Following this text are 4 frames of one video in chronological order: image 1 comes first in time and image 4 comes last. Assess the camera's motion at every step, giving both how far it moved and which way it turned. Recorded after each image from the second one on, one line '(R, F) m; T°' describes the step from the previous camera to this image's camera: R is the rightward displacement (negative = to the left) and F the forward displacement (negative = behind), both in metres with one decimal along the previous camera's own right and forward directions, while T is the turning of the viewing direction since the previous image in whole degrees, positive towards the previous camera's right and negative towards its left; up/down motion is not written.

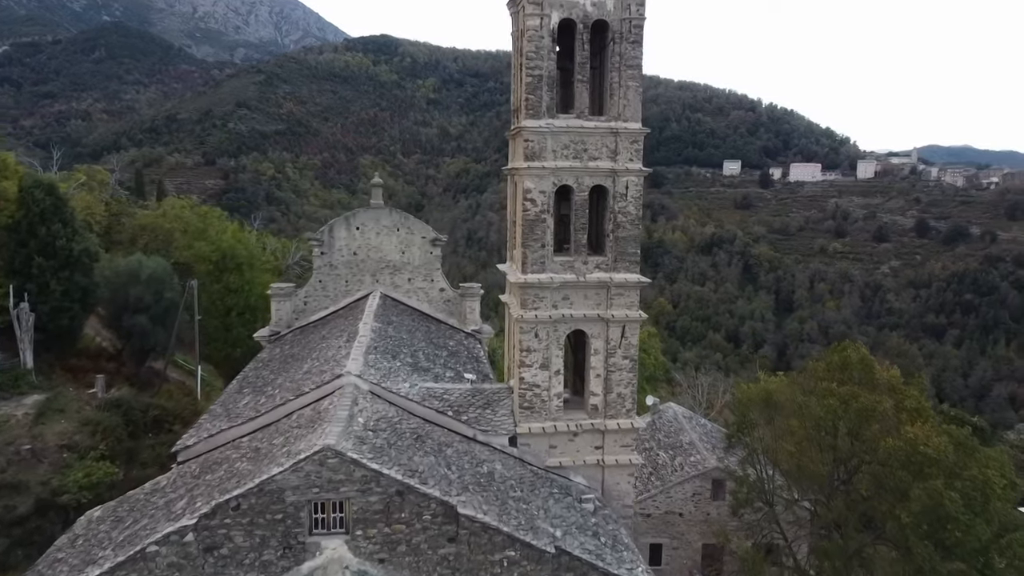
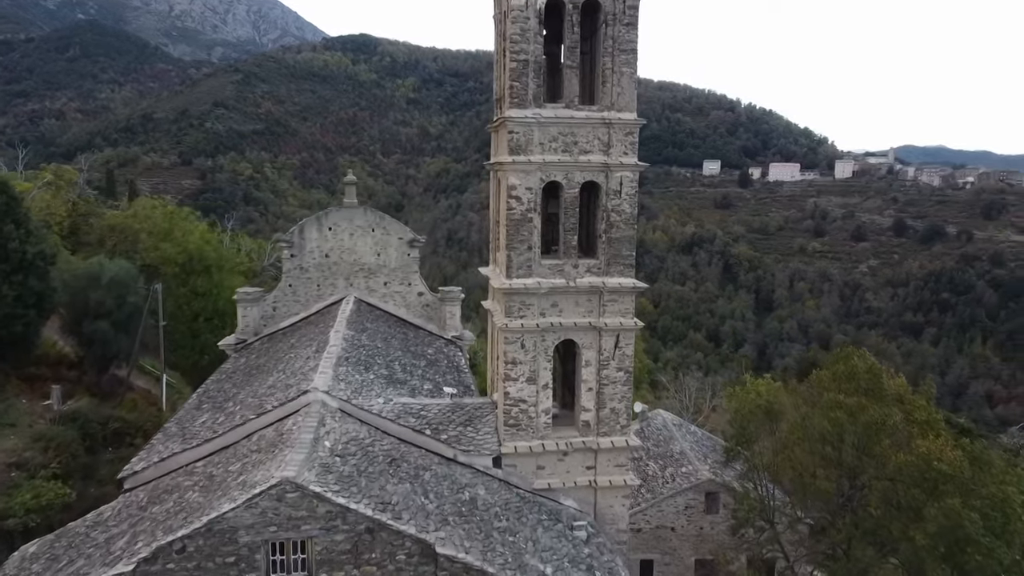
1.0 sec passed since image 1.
(0.0, +0.9) m; +2°
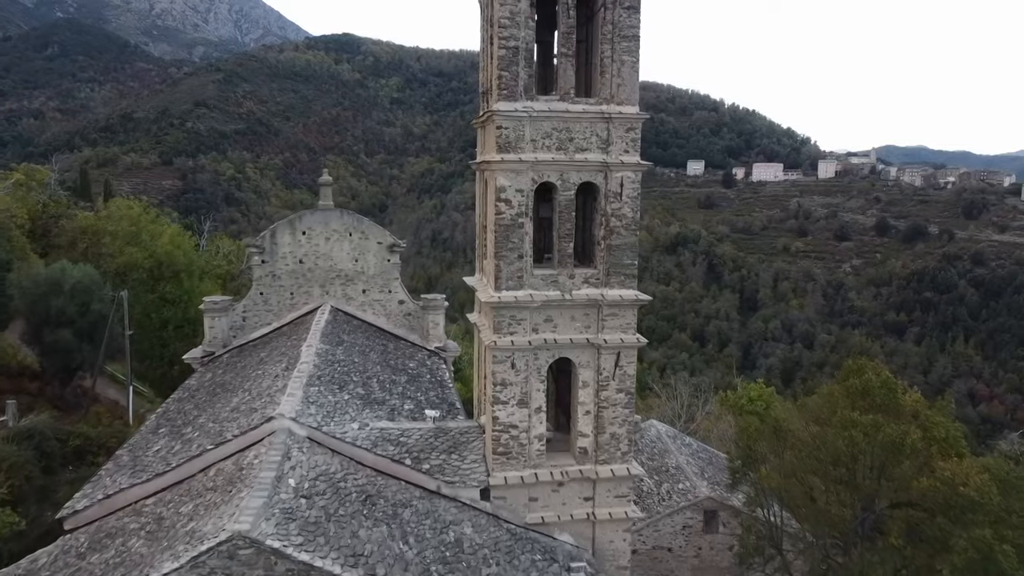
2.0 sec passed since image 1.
(0.0, +0.9) m; +1°
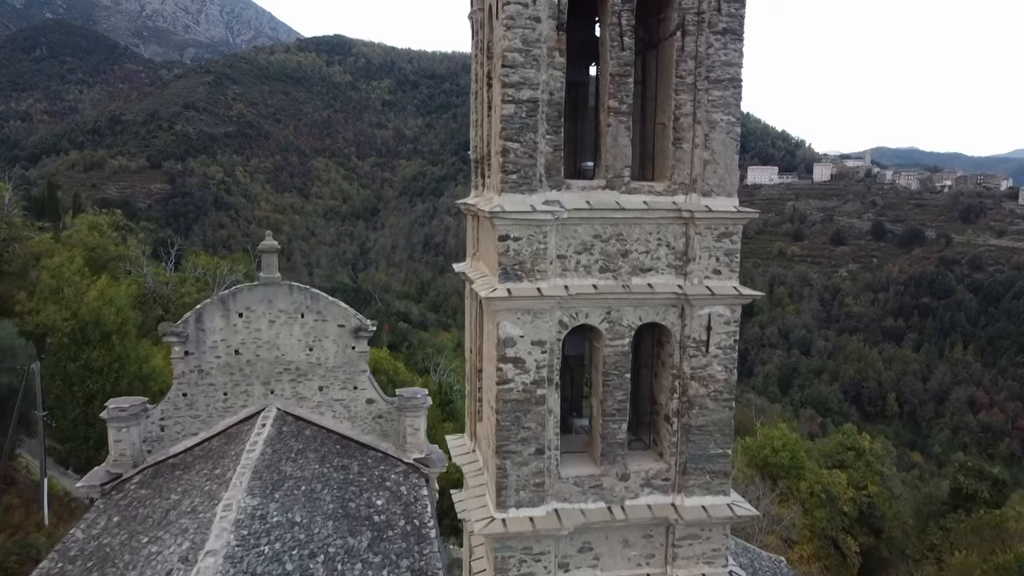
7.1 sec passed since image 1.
(-0.1, +3.3) m; +1°
